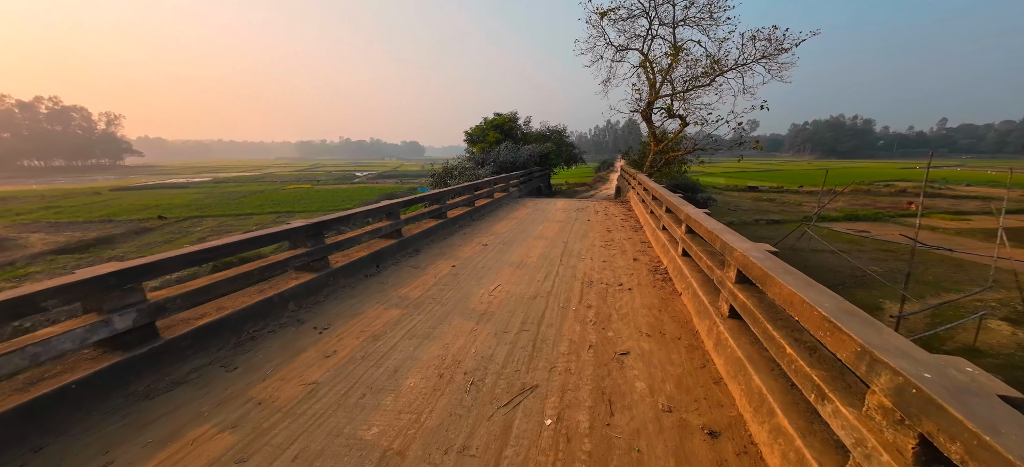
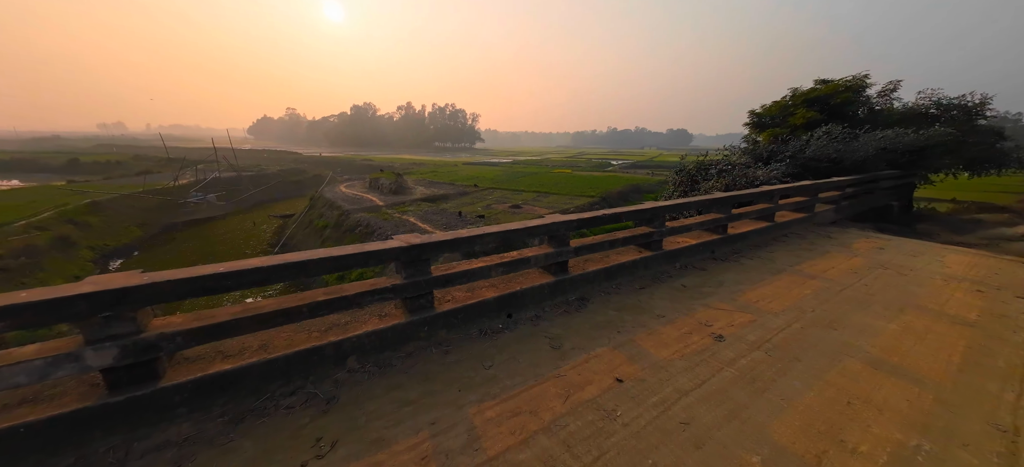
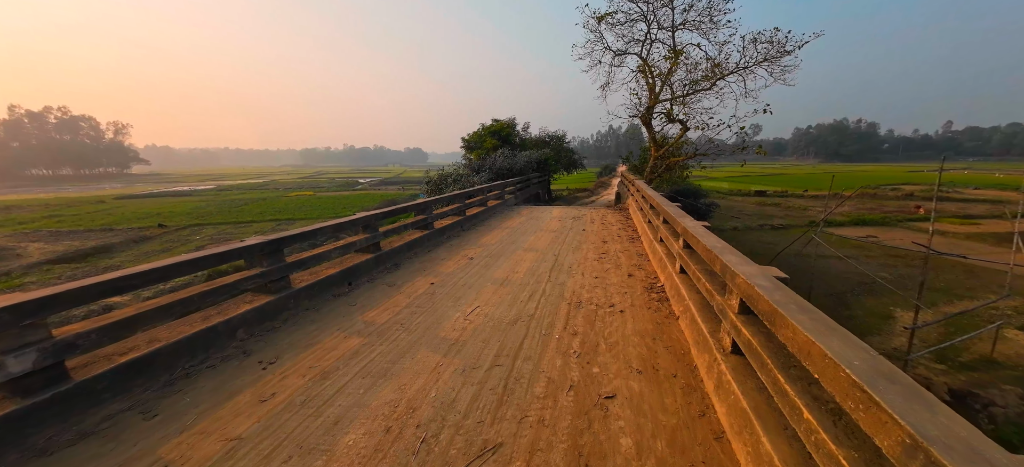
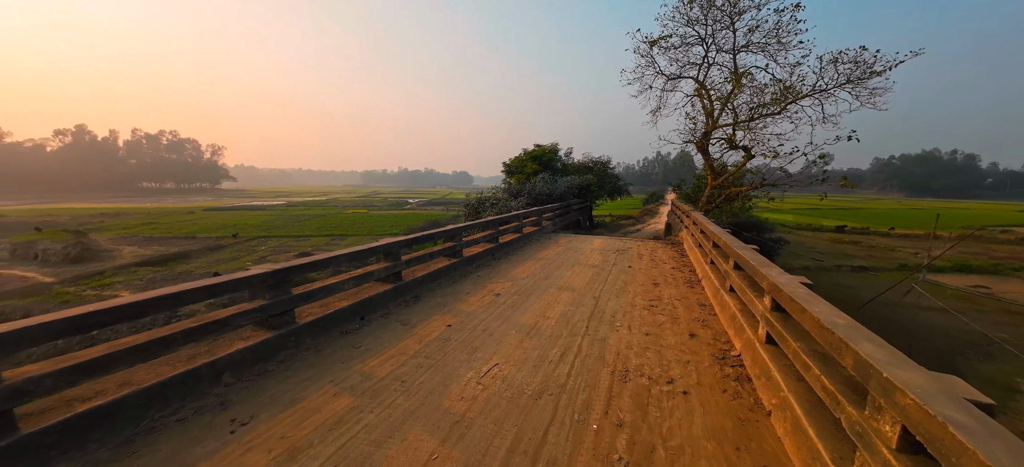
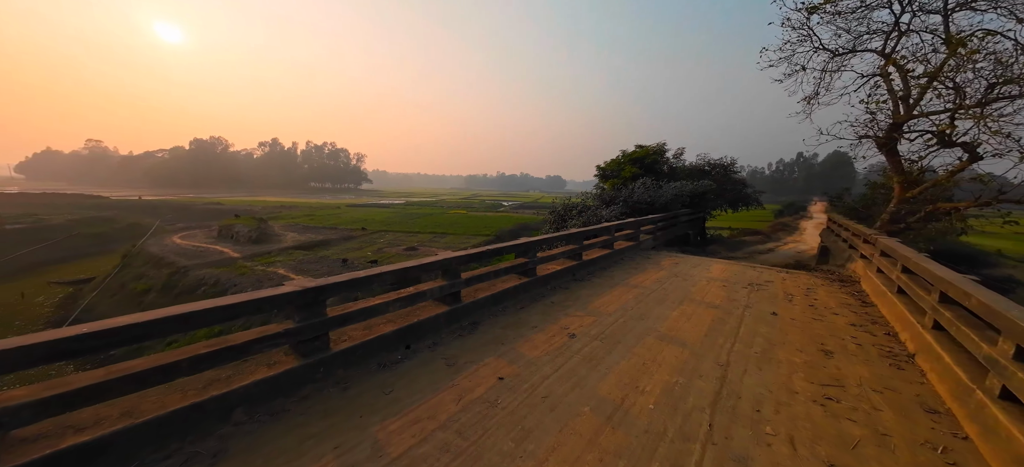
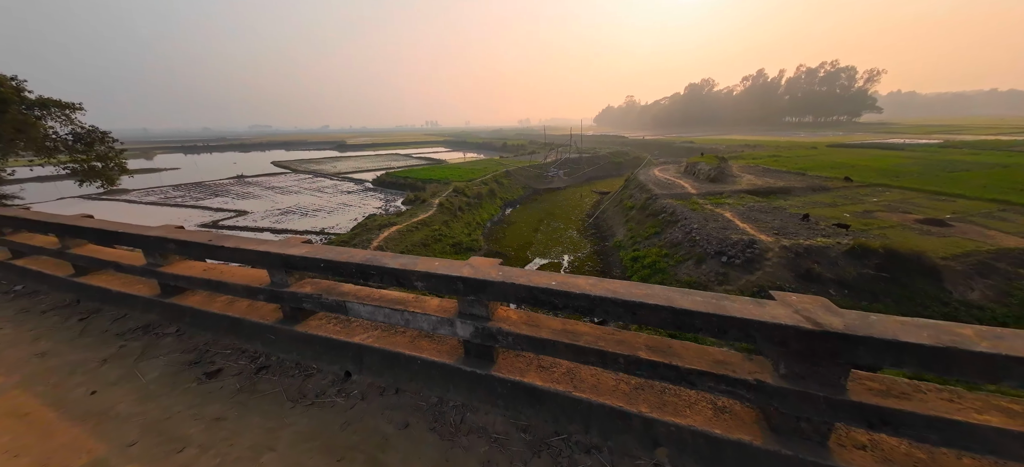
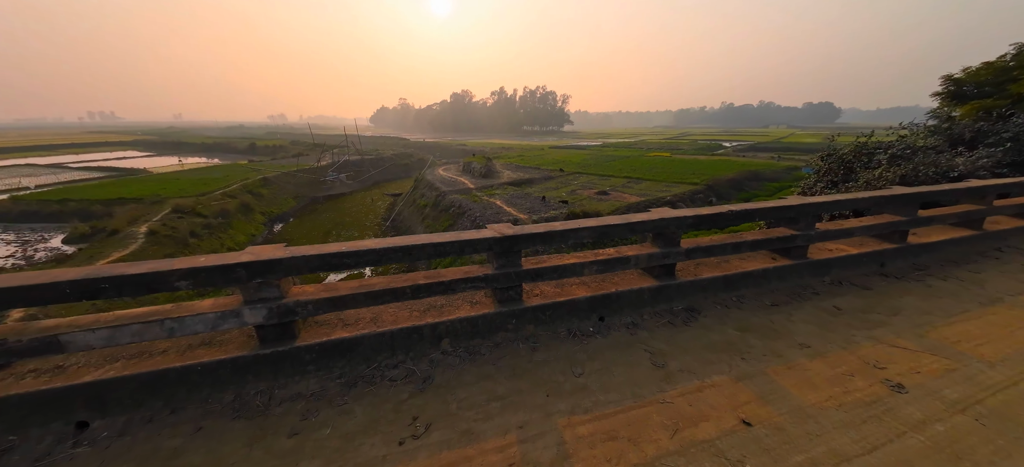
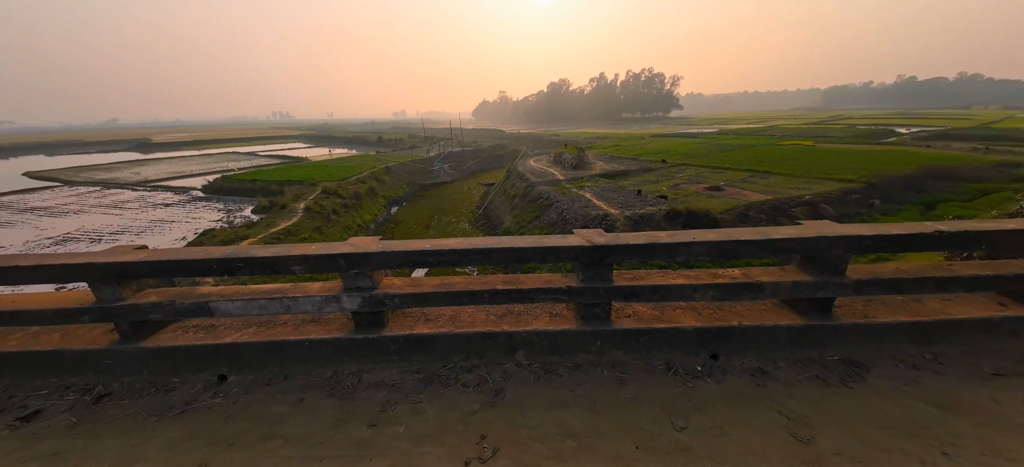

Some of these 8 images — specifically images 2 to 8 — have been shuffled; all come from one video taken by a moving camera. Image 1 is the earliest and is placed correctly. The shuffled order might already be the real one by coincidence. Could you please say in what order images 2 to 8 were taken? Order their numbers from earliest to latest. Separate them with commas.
3, 4, 5, 2, 7, 8, 6
